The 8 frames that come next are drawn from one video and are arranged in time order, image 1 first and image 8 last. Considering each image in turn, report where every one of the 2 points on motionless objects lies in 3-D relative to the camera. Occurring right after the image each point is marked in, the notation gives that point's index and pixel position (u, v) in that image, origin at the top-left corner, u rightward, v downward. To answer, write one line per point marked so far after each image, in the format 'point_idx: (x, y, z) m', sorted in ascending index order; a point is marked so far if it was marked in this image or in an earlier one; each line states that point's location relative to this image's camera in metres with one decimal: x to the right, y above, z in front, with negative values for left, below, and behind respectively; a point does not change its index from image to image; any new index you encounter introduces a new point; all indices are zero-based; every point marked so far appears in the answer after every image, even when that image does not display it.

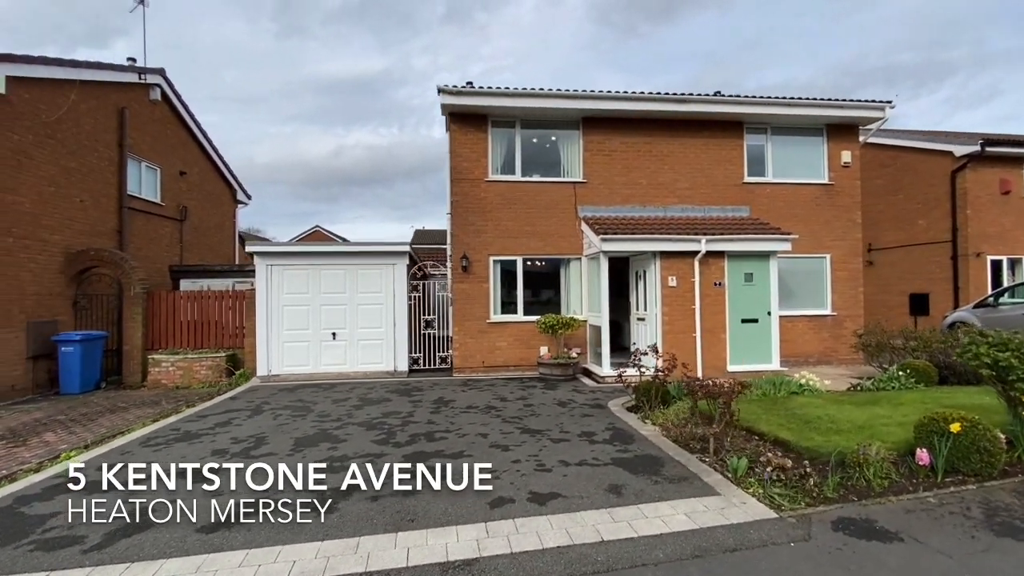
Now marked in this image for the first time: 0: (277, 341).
0: (-5.4, -1.2, +11.1) m
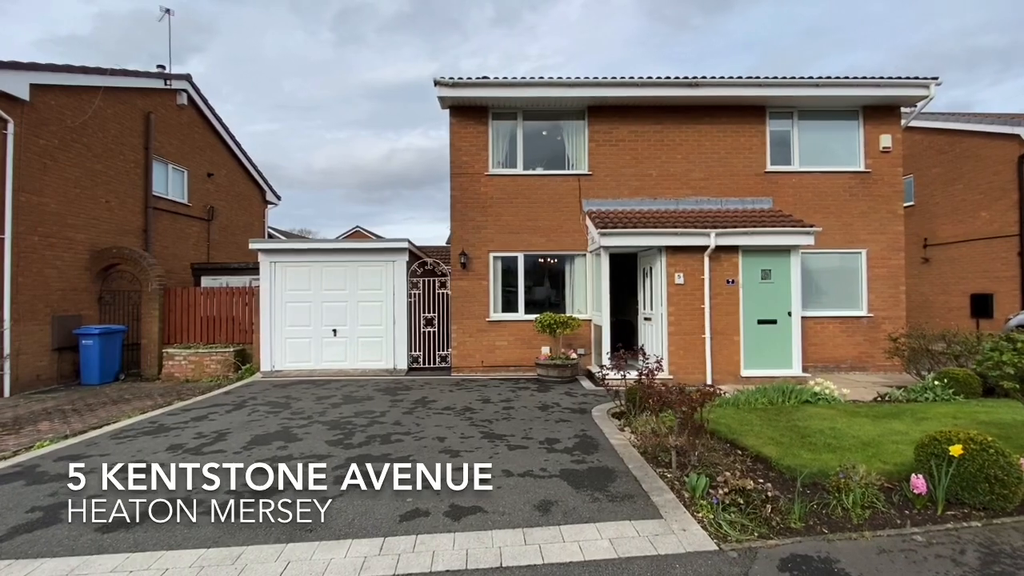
0: (-5.4, -1.2, +11.2) m
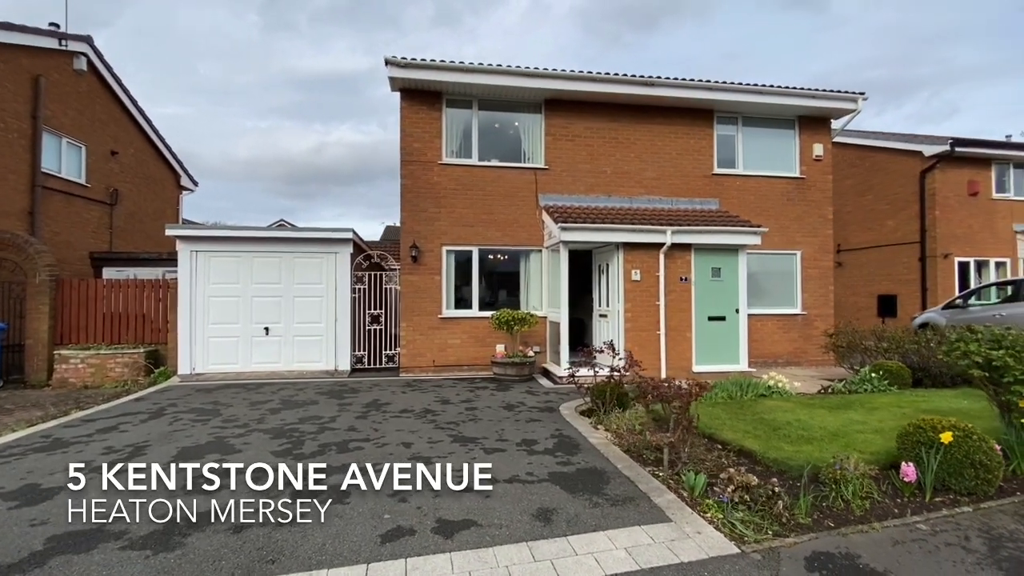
0: (-6.4, -1.0, +10.0) m
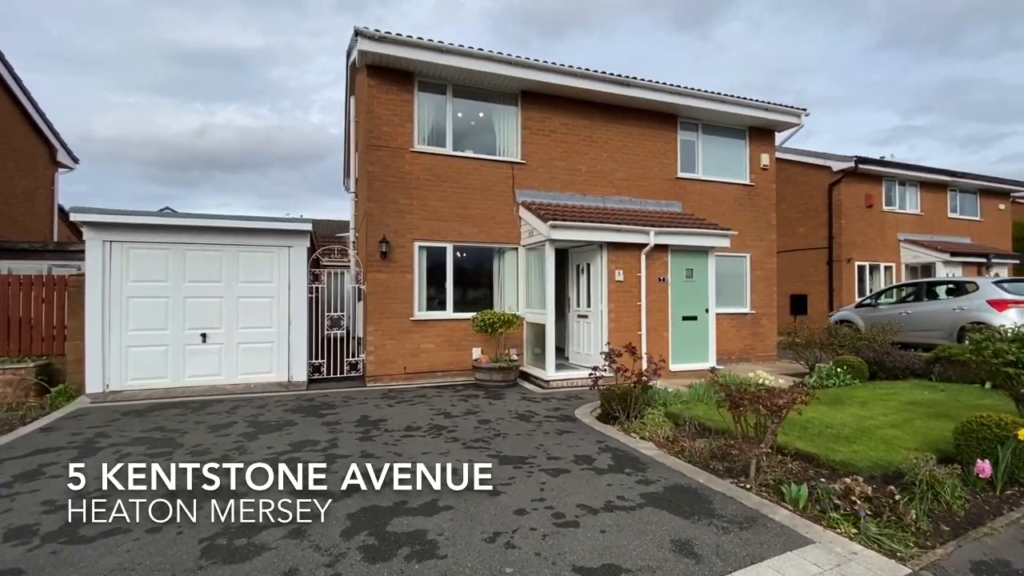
0: (-6.7, -1.0, +8.2) m
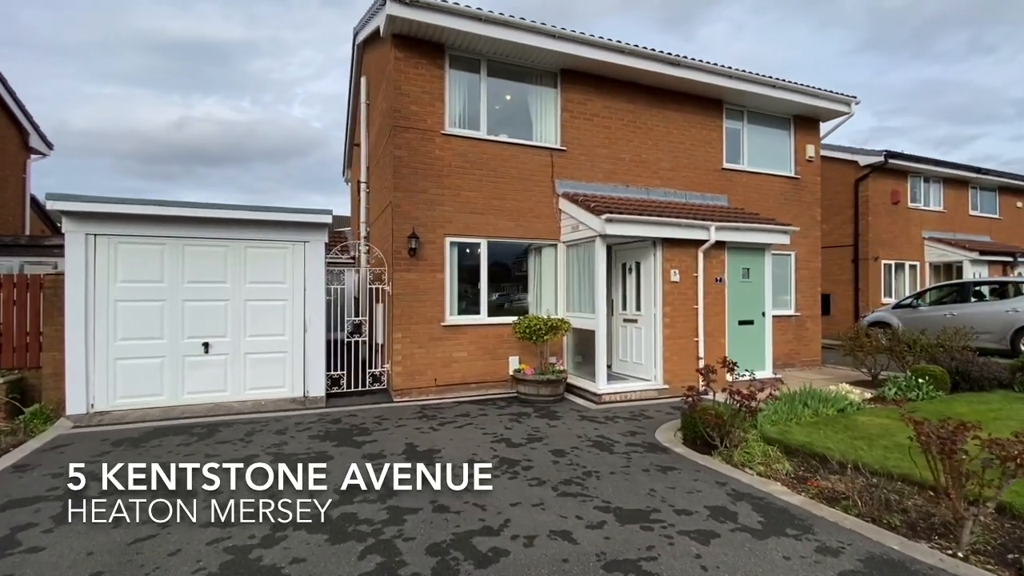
0: (-5.9, -1.0, +6.9) m
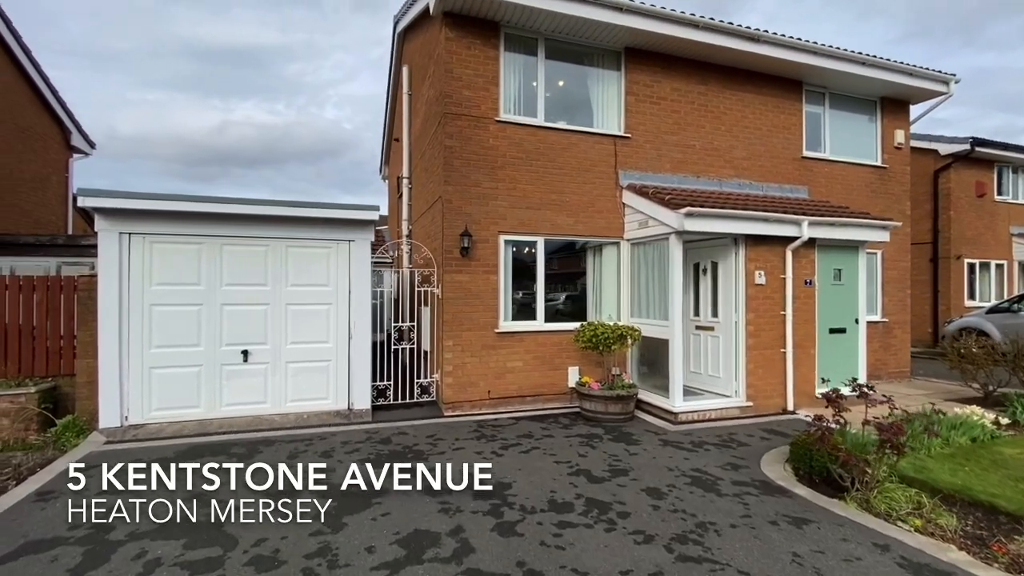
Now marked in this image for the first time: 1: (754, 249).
0: (-5.0, -1.1, +6.4) m
1: (+3.8, +0.6, +7.5) m
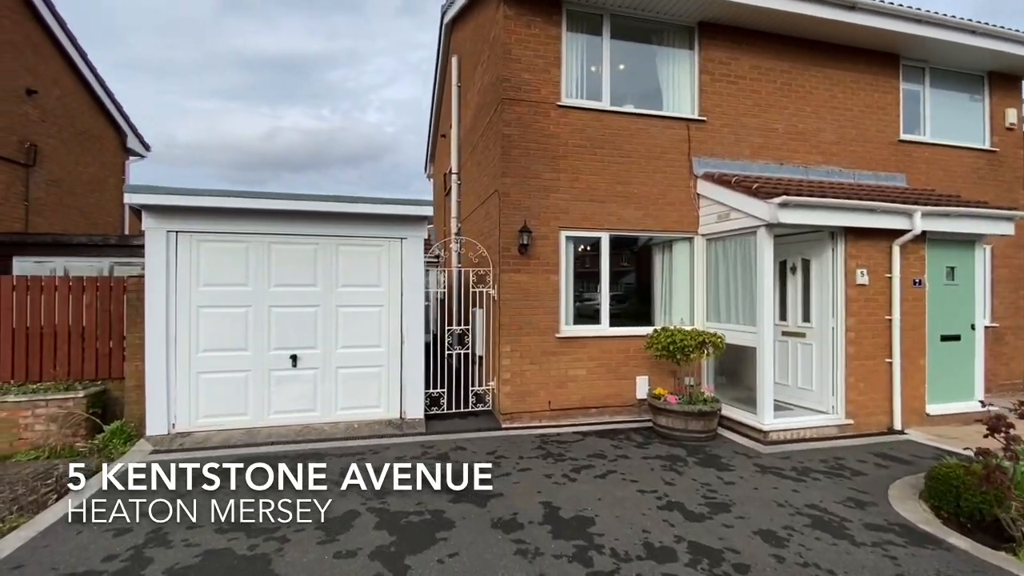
0: (-4.1, -1.1, +6.1) m
1: (+4.7, +0.6, +6.5) m
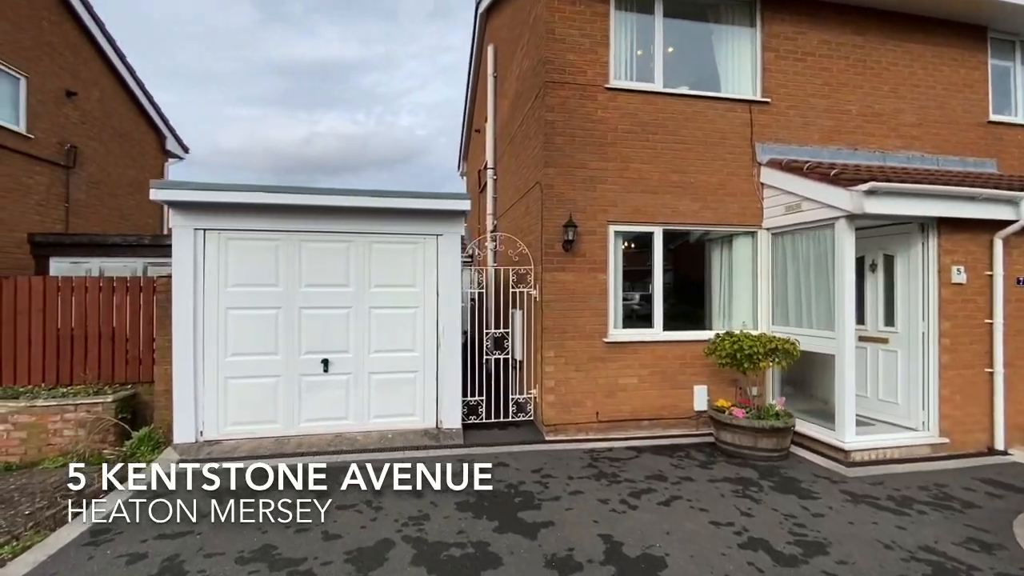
0: (-3.6, -1.1, +5.8) m
1: (+5.2, +0.6, +5.7) m
